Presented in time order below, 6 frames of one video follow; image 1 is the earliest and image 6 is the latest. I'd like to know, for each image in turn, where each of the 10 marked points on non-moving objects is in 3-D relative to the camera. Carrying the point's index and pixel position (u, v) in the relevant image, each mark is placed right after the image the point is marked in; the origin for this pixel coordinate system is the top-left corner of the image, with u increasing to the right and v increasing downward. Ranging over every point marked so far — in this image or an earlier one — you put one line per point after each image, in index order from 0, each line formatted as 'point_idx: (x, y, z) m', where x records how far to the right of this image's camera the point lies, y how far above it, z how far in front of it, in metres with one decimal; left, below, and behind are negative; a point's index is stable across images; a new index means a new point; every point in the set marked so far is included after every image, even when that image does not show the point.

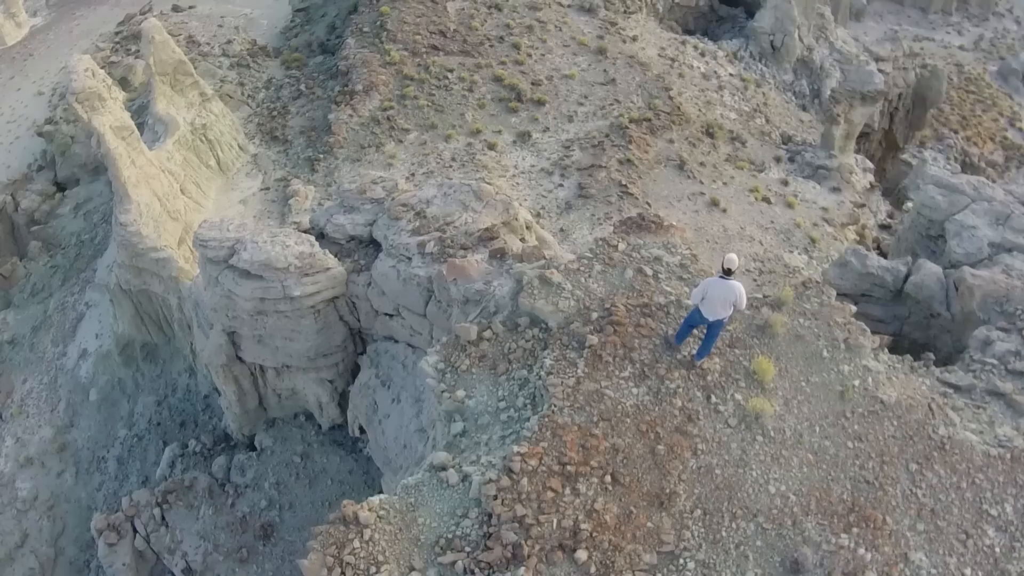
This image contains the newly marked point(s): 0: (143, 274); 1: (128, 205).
0: (-13.3, +0.5, +19.0) m
1: (-13.6, +2.9, +18.5) m
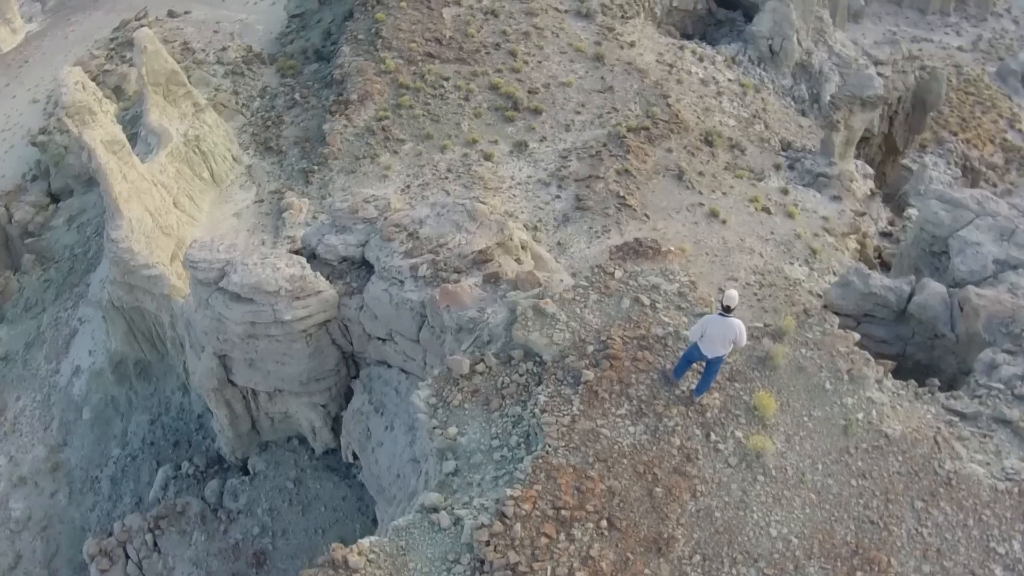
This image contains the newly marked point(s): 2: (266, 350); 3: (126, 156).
0: (-13.5, -0.1, +18.7) m
1: (-13.7, +2.3, +18.3) m
2: (-6.4, -1.7, +13.6) m
3: (-14.0, +4.7, +19.0) m
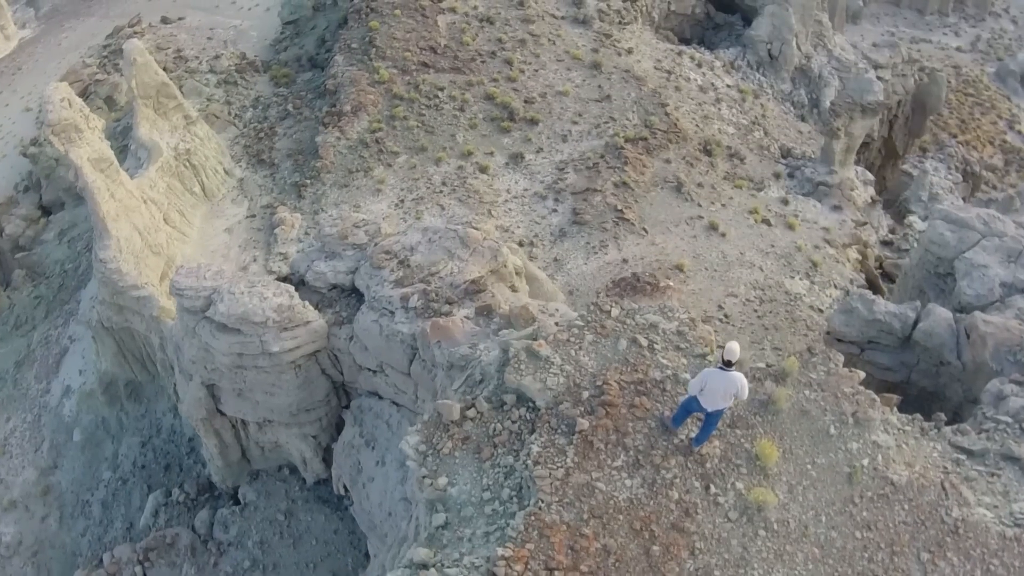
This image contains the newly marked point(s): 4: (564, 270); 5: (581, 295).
0: (-13.6, -0.8, +18.3) m
1: (-13.9, +1.6, +17.9) m
2: (-6.5, -2.4, +13.2) m
3: (-14.2, +4.0, +18.6) m
4: (+2.0, +0.7, +19.8) m
5: (+2.5, -0.3, +19.0) m
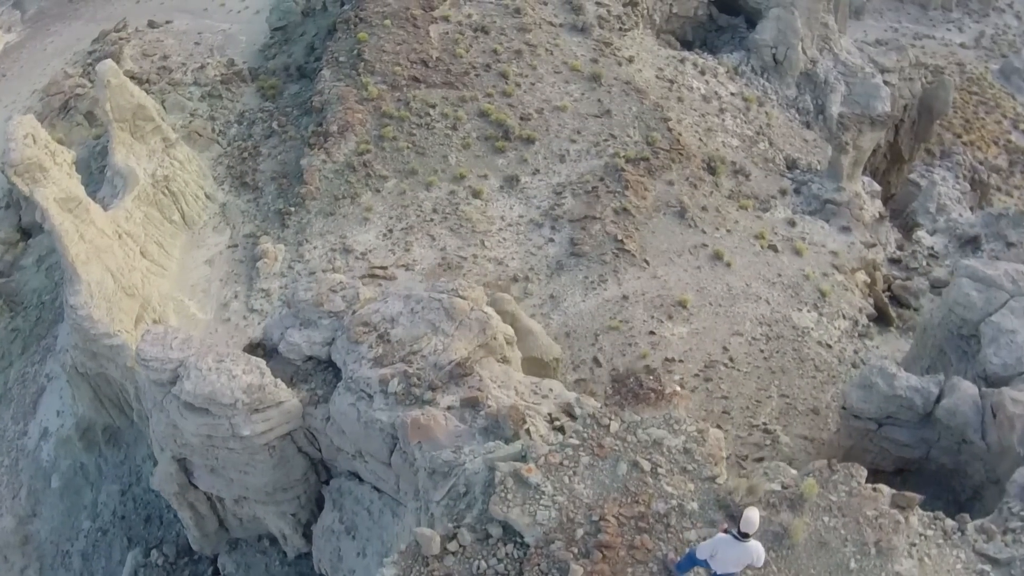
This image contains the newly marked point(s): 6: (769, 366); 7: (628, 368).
0: (-13.8, -2.3, +17.5) m
1: (-14.1, +0.1, +17.0) m
2: (-6.7, -4.0, +12.4) m
3: (-14.4, +2.5, +17.6) m
4: (+1.8, -0.7, +18.9) m
5: (+2.3, -1.7, +18.0) m
6: (+8.9, -2.8, +18.2) m
7: (+4.0, -2.8, +17.7) m
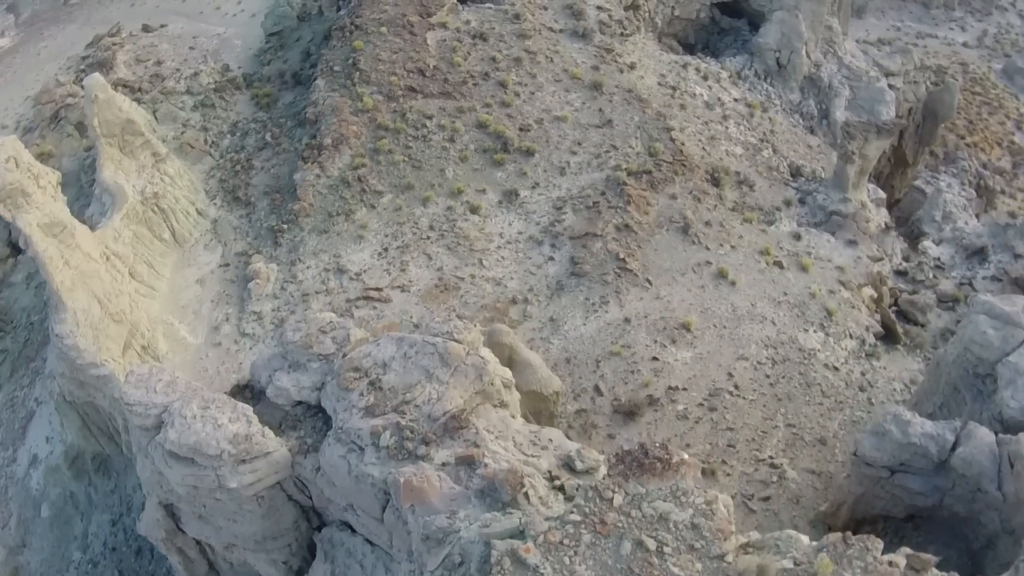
0: (-13.8, -3.2, +17.0) m
1: (-14.1, -0.8, +16.5) m
2: (-6.8, -4.9, +11.9) m
3: (-14.5, +1.6, +17.1) m
4: (+1.7, -1.5, +18.4) m
5: (+2.3, -2.5, +17.6) m
6: (+8.9, -3.6, +17.7) m
7: (+3.9, -3.7, +17.3) m
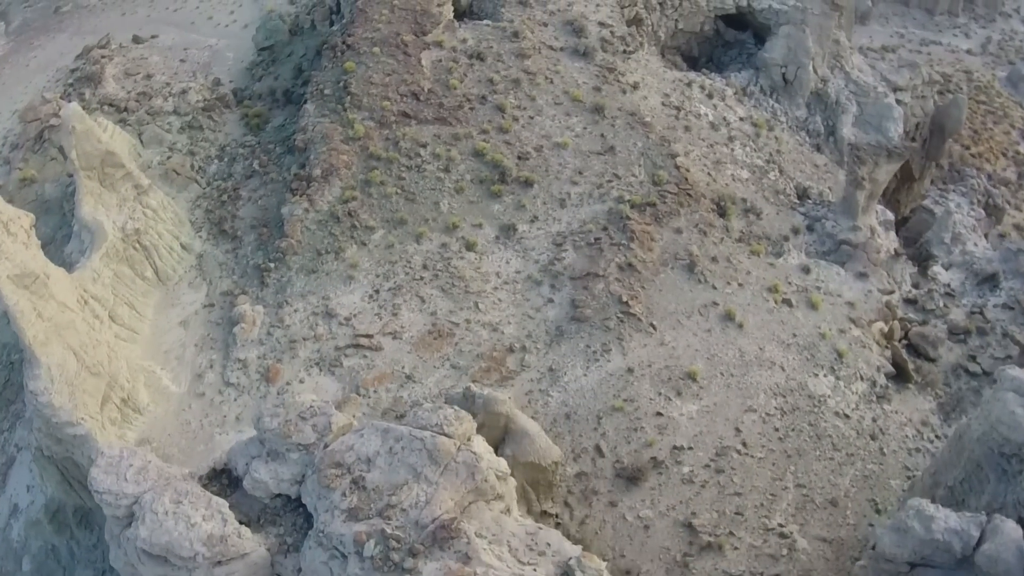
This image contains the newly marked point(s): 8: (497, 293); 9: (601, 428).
0: (-13.9, -4.8, +16.3) m
1: (-14.2, -2.4, +15.7) m
2: (-6.9, -6.6, +11.2) m
3: (-14.6, 0.0, +16.3) m
4: (+1.6, -3.1, +17.6) m
5: (+2.2, -4.2, +16.8) m
6: (+8.8, -5.2, +17.0) m
7: (+3.8, -5.3, +16.5) m
8: (-0.5, -0.2, +19.6) m
9: (+2.9, -4.4, +16.9) m
